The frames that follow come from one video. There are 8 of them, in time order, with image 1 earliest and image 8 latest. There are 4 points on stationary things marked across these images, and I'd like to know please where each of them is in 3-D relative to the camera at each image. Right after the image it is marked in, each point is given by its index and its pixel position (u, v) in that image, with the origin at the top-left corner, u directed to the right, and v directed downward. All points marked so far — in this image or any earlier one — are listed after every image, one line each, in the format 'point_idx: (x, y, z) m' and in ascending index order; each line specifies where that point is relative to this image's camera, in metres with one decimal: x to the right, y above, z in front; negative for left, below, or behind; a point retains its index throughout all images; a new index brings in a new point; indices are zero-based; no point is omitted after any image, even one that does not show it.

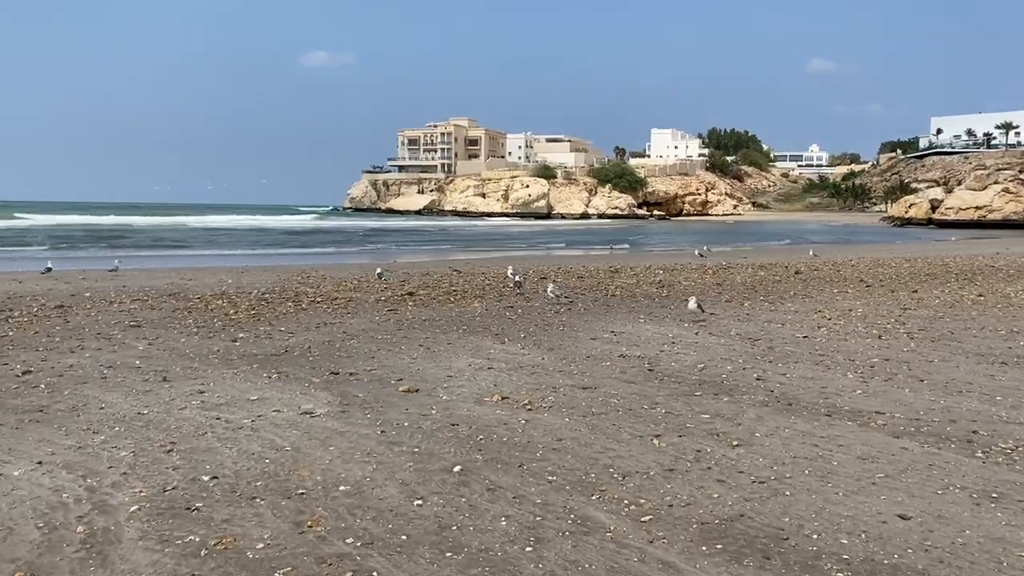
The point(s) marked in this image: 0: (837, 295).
0: (+7.0, -0.2, +18.8) m
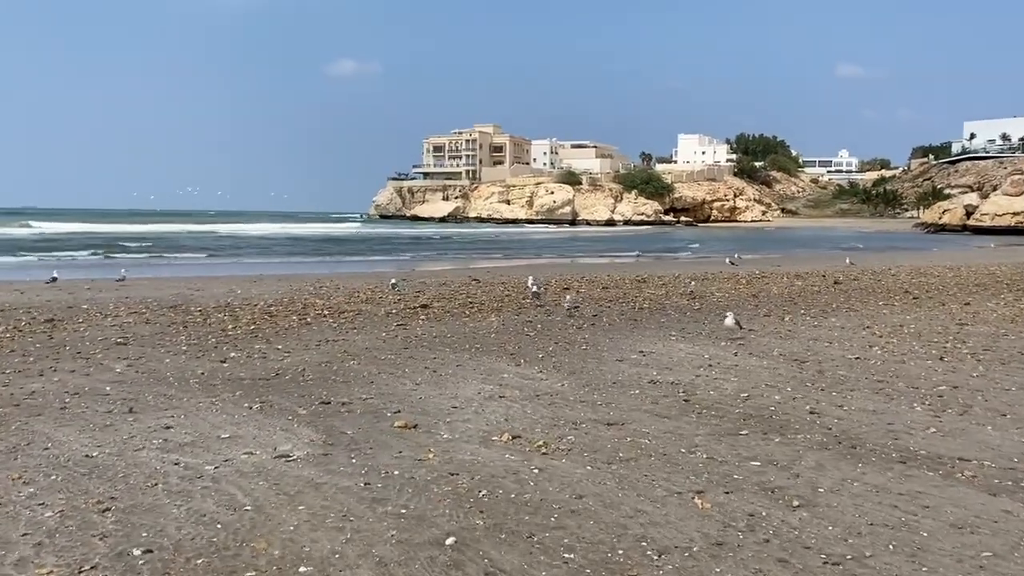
0: (+7.4, -0.4, +17.4) m
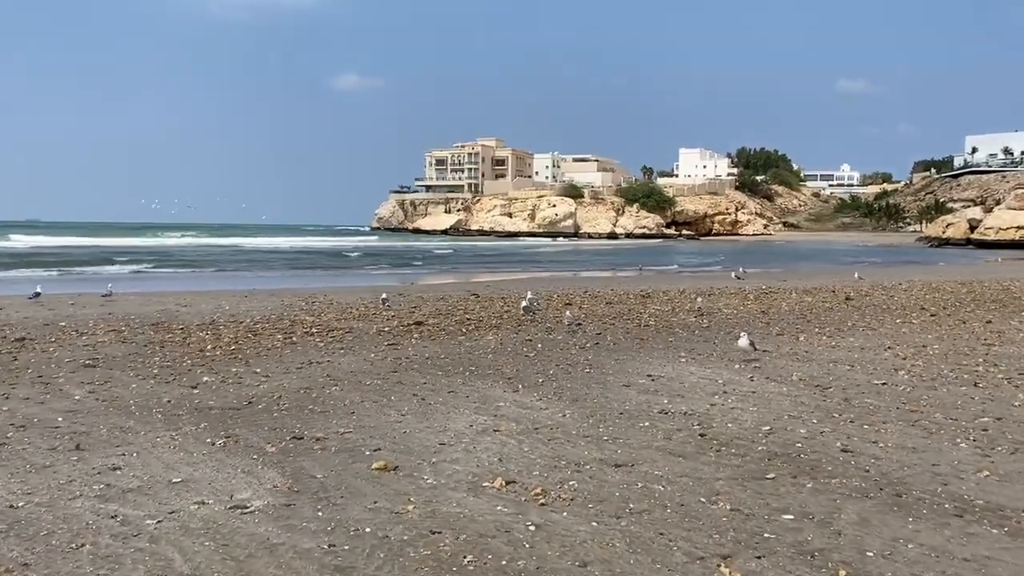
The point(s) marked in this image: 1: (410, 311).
0: (+7.4, -0.7, +16.5) m
1: (-2.2, -0.5, +18.8) m
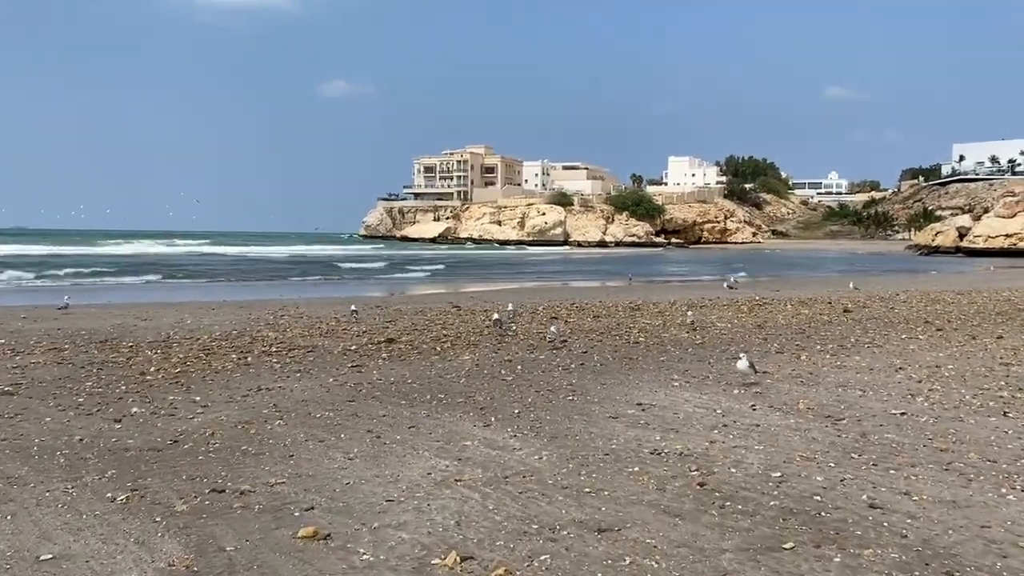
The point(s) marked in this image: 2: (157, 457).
0: (+7.0, -1.0, +15.4) m
1: (-2.6, -0.8, +17.5) m
2: (-2.9, -1.4, +7.1) m
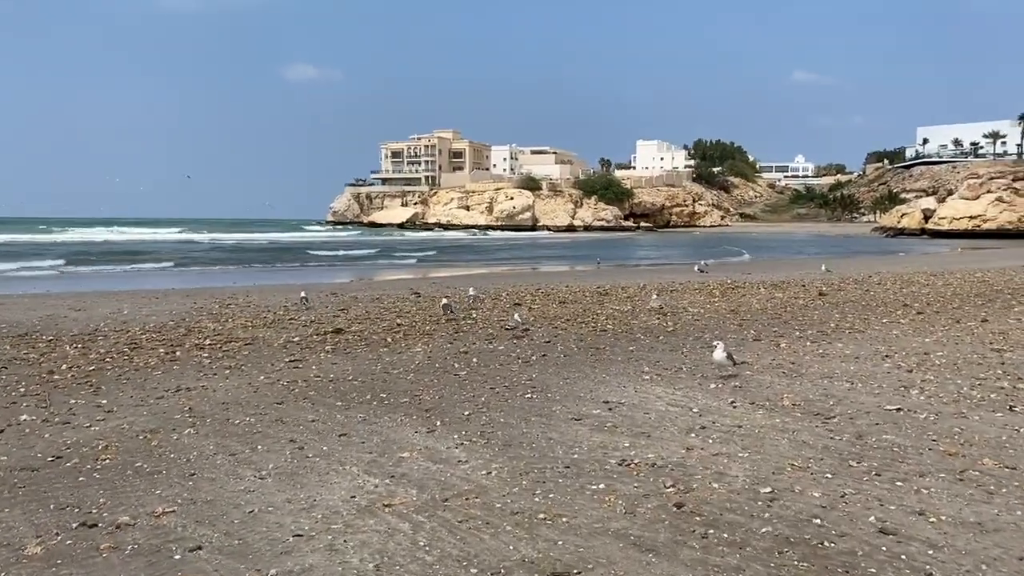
0: (+6.3, -0.7, +14.6) m
1: (-3.3, -0.5, +16.4) m
2: (-3.3, -1.3, +5.9) m
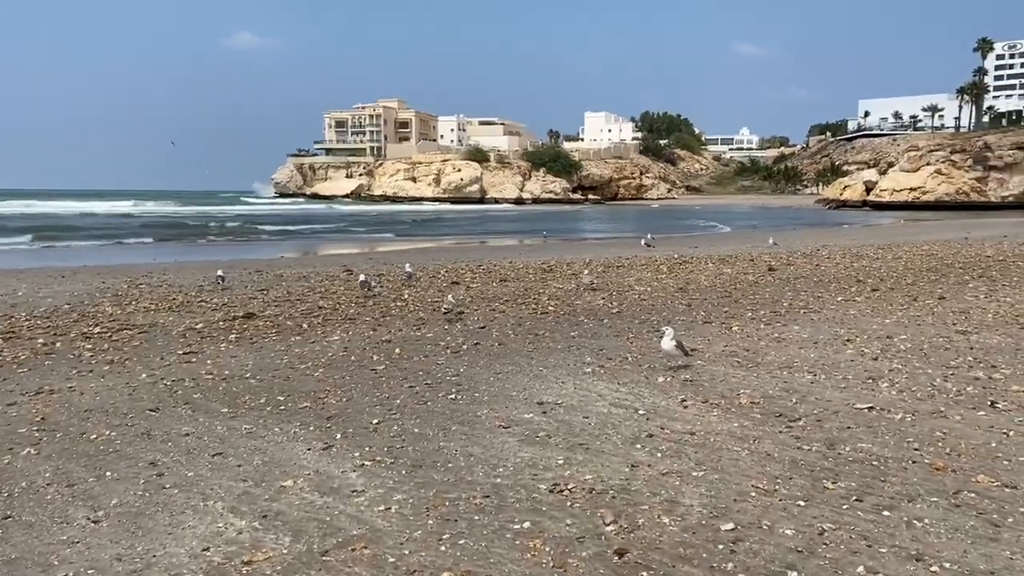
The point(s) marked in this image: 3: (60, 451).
0: (+5.3, -0.3, +13.8) m
1: (-4.5, -0.2, +15.0) m
2: (-3.8, -1.3, +4.6) m
3: (-3.1, -1.1, +6.0) m
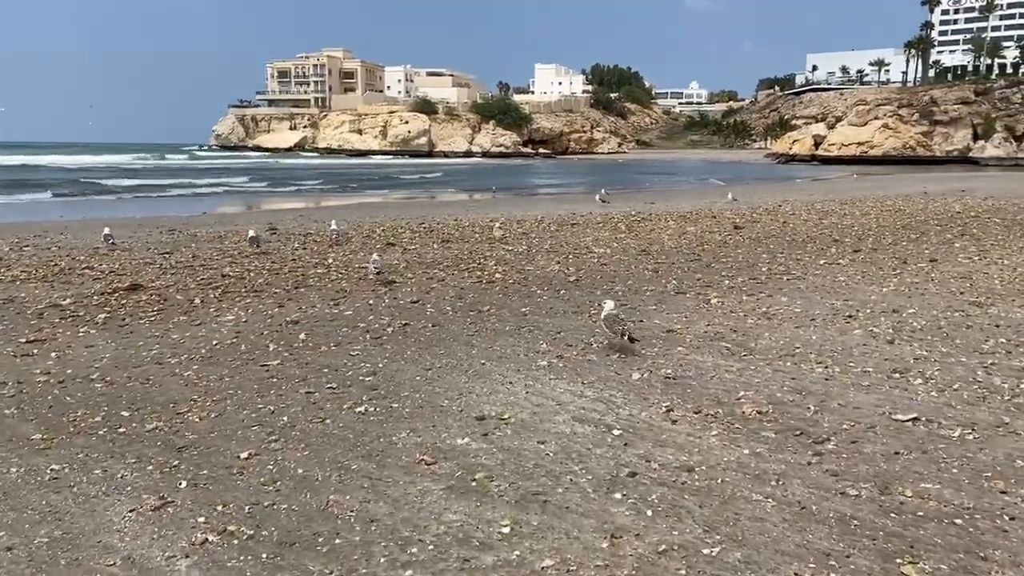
0: (+4.5, +0.2, +12.1) m
1: (-5.3, +0.4, +12.8) m
2: (-4.1, -1.3, +2.5) m
3: (-3.4, -1.0, +3.9) m
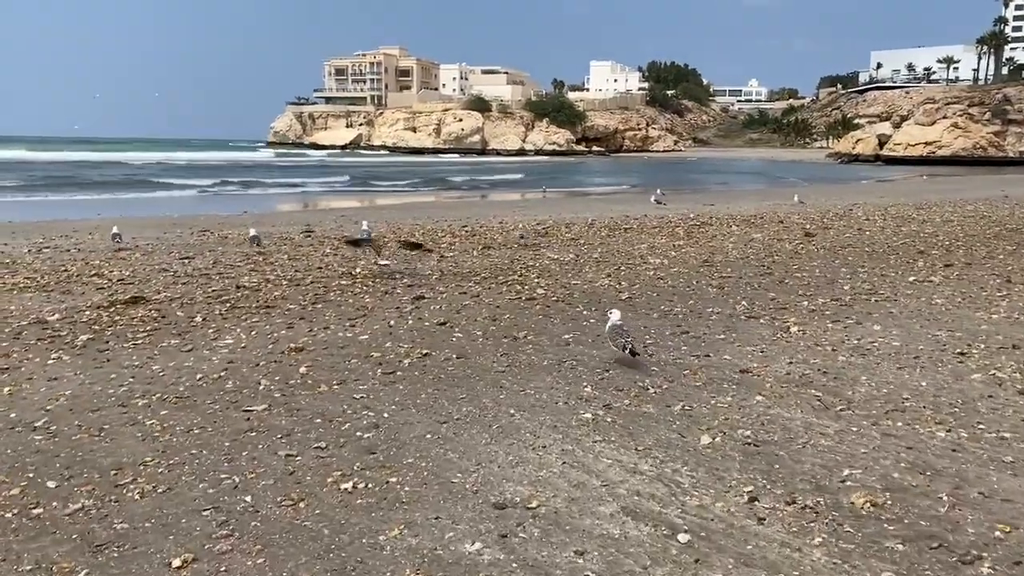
0: (+5.0, 0.0, +10.5) m
1: (-4.7, +0.2, +11.7) m
2: (-4.1, -1.4, +1.4) m
3: (-3.4, -1.2, +2.8) m
